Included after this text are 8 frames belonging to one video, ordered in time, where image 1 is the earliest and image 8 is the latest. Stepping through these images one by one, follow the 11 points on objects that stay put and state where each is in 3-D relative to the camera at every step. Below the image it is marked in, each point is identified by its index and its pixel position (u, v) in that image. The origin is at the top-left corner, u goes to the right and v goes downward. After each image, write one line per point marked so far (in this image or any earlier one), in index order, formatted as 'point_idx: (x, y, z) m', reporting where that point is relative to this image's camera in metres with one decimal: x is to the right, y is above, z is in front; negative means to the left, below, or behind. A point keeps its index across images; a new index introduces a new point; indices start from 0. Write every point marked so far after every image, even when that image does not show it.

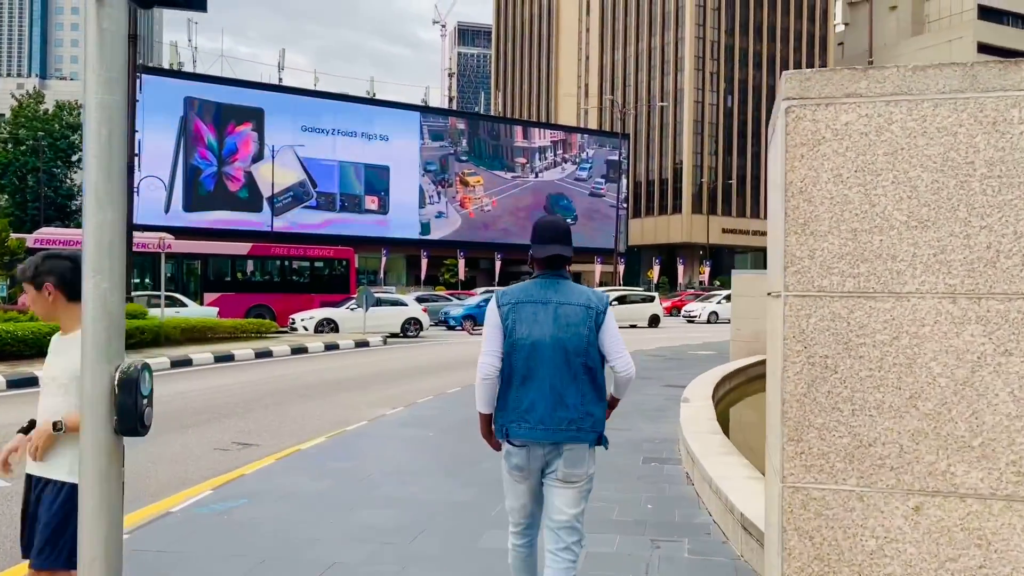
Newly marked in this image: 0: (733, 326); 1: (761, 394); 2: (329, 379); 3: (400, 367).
0: (+4.2, -0.8, +16.1) m
1: (+4.2, -1.7, +14.2) m
2: (-3.4, -1.7, +15.6) m
3: (-2.4, -1.7, +17.9) m
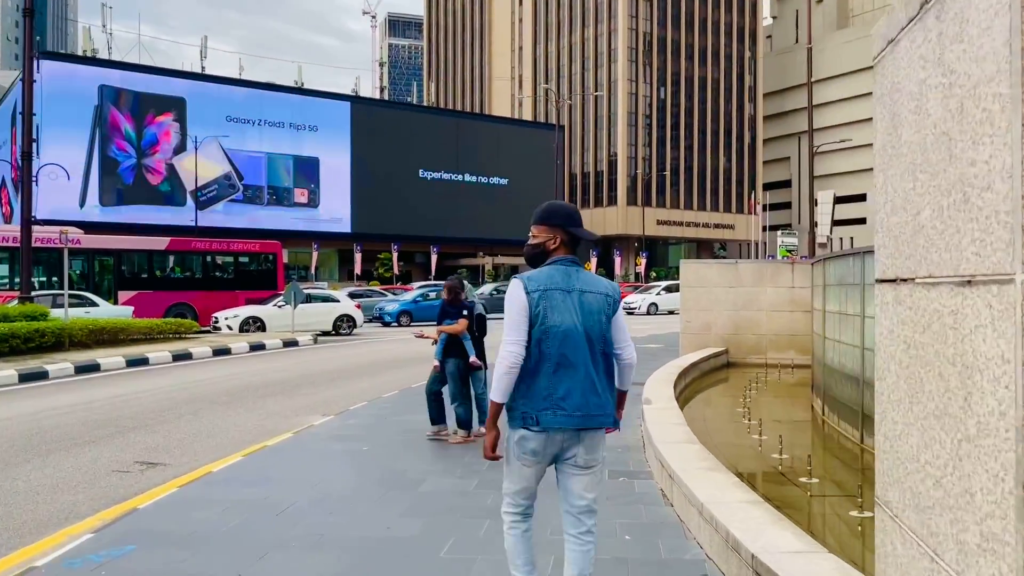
0: (+3.1, -0.6, +15.5) m
1: (+3.2, -1.6, +13.5) m
2: (-4.4, -1.6, +14.3) m
3: (-3.6, -1.6, +16.8) m
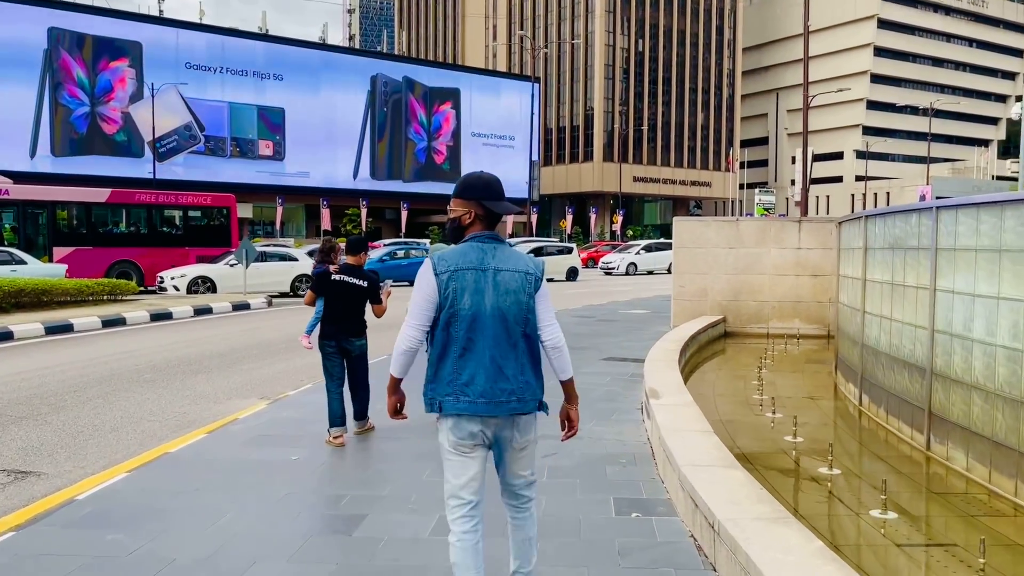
0: (+2.7, +0.1, +13.9) m
1: (+2.8, -1.0, +11.9) m
2: (-4.8, -1.0, +12.5) m
3: (-4.1, -0.8, +15.0) m
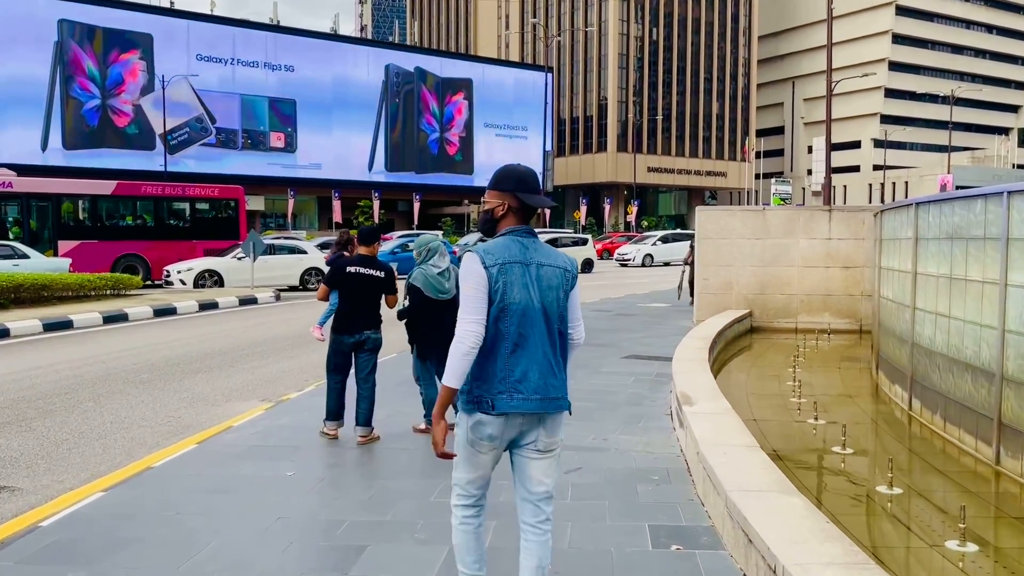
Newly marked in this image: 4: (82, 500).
0: (+2.9, +0.2, +13.2) m
1: (+3.0, -0.9, +11.3) m
2: (-4.6, -0.9, +12.0) m
3: (-3.8, -0.7, +14.5) m
4: (-2.5, -1.2, +4.8) m
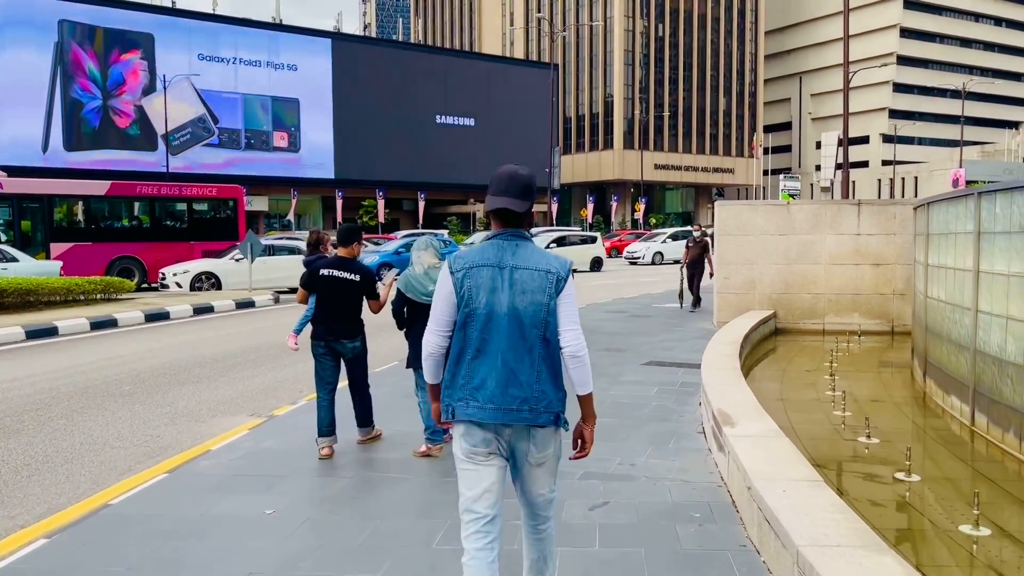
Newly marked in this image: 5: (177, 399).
0: (+3.0, +0.2, +12.4) m
1: (+3.2, -0.9, +10.5) m
2: (-4.5, -1.0, +11.3) m
3: (-3.7, -0.8, +13.7) m
4: (-2.4, -1.3, +4.1) m
5: (-3.5, -1.2, +8.8) m
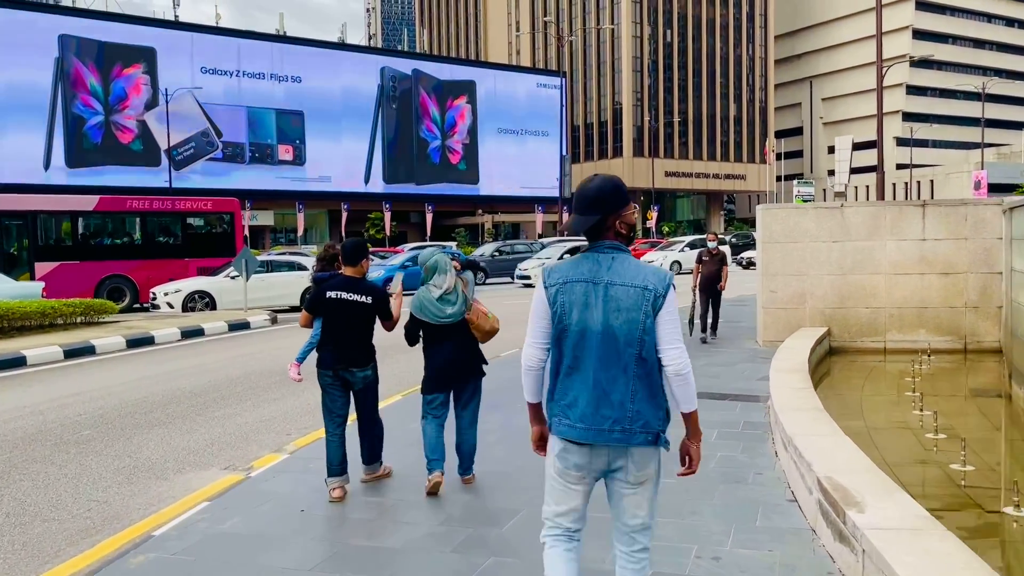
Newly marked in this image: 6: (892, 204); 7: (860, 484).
0: (+3.3, 0.0, +11.0) m
1: (+3.4, -1.1, +9.1) m
2: (-4.2, -1.3, +9.9) m
3: (-3.4, -1.1, +12.4) m
4: (-2.2, -1.4, +2.7) m
5: (-3.2, -1.4, +7.4) m
6: (+4.8, +1.1, +10.7) m
7: (+1.6, -0.9, +4.1) m
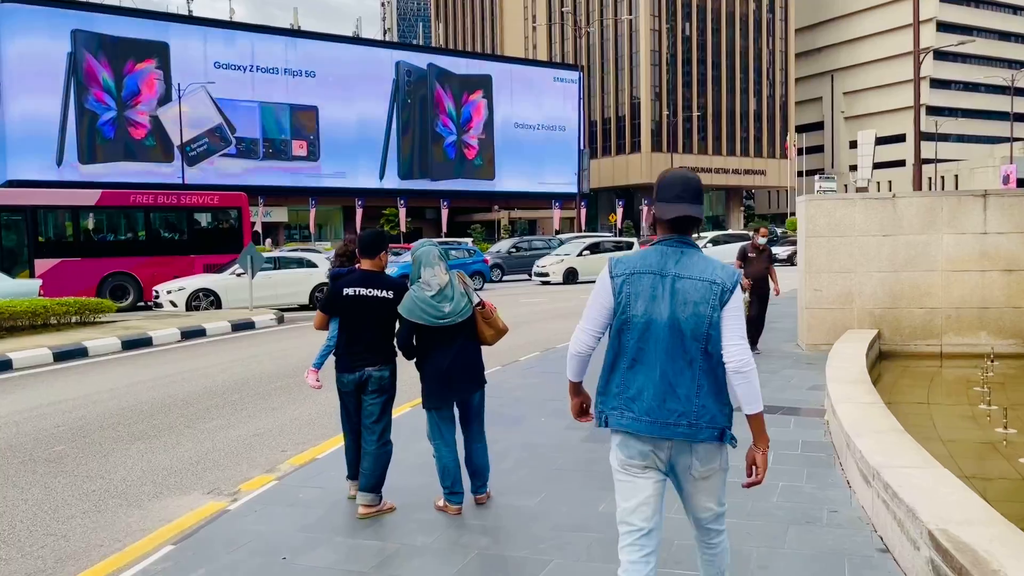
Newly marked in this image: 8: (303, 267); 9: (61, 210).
0: (+3.5, 0.0, +10.1) m
1: (+3.6, -1.1, +8.2) m
2: (-4.0, -1.2, +9.1) m
3: (-3.1, -1.1, +11.6) m
4: (-2.1, -1.4, +1.9) m
5: (-3.1, -1.4, +6.6) m
6: (+5.1, +1.1, +9.7) m
7: (+1.7, -0.9, +3.2) m
8: (-4.6, +0.5, +18.7) m
9: (-10.4, +1.8, +19.4) m
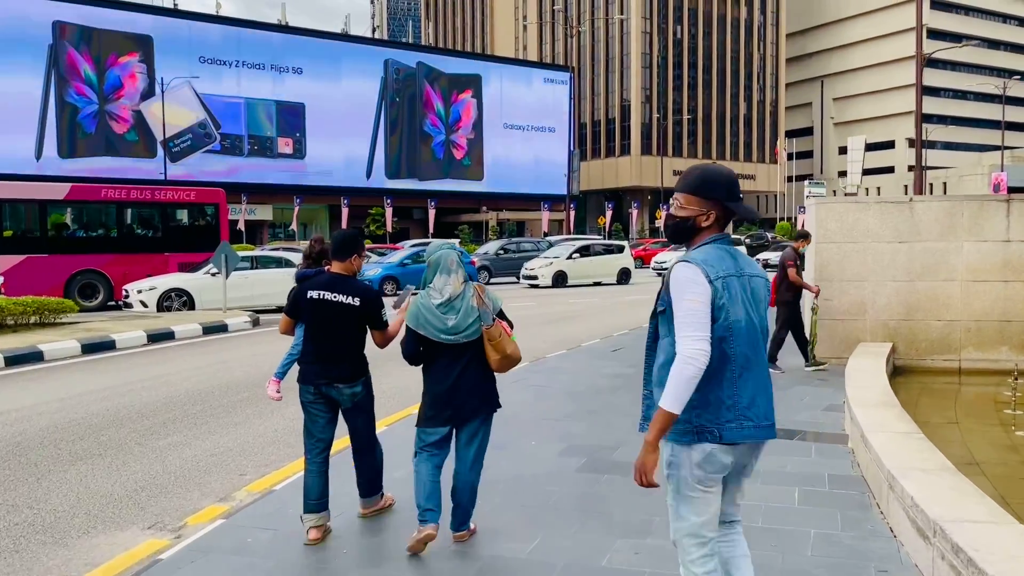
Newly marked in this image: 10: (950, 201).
0: (+3.4, -0.1, +9.4) m
1: (+3.5, -1.2, +7.5) m
2: (-4.1, -1.2, +8.3) m
3: (-3.3, -1.1, +10.8) m
4: (-2.1, -1.5, +1.1) m
5: (-3.2, -1.4, +5.8) m
6: (+4.9, +1.0, +9.1) m
7: (+1.7, -1.0, +2.4) m
8: (-4.9, +0.4, +17.9) m
9: (-10.6, +1.9, +18.5) m
10: (+4.8, +0.9, +9.1) m
